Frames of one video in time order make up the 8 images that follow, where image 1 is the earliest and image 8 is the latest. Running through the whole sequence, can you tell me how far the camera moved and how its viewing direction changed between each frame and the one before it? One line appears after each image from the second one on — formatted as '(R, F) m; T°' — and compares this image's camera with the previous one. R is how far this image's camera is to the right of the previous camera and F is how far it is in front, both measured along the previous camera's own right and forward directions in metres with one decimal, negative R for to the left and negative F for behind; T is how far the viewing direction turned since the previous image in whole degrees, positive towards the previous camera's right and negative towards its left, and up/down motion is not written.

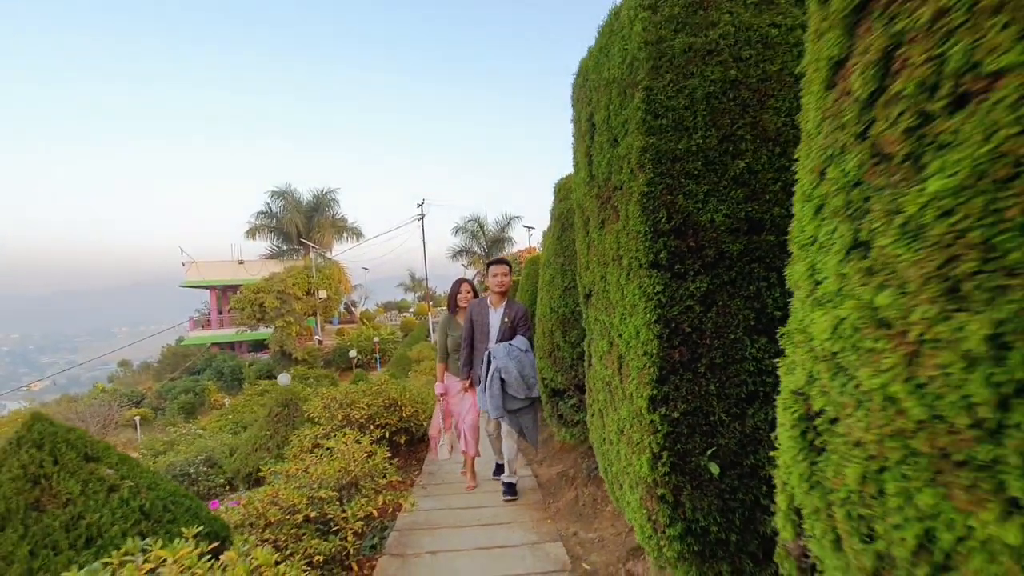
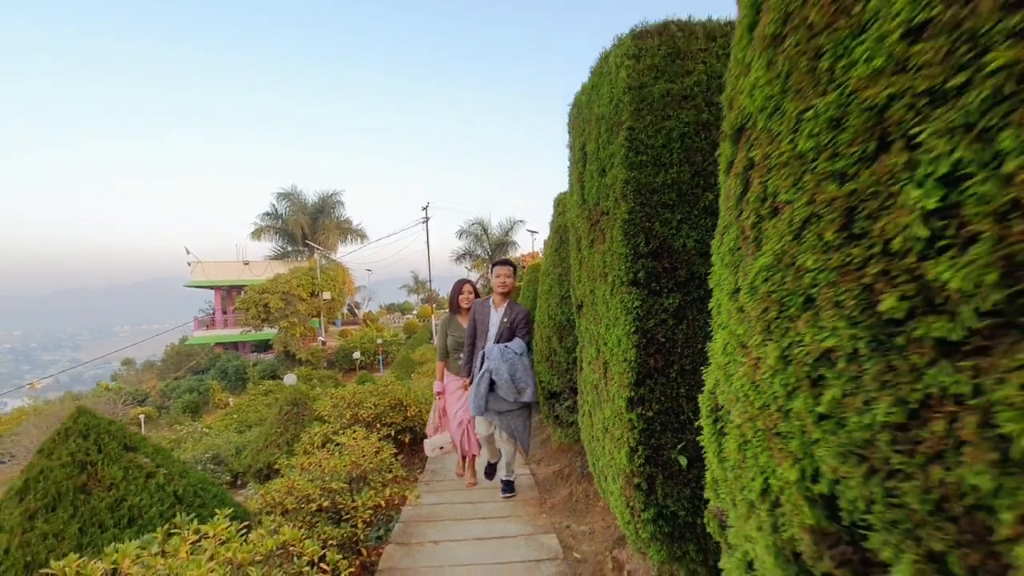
(0.0, -0.3) m; 0°
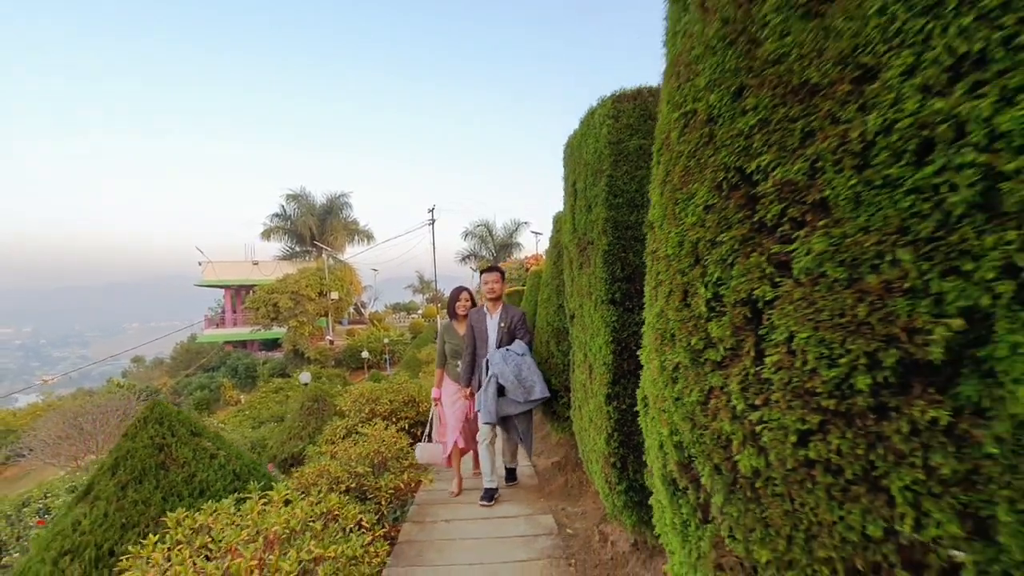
(0.0, -0.5) m; -1°
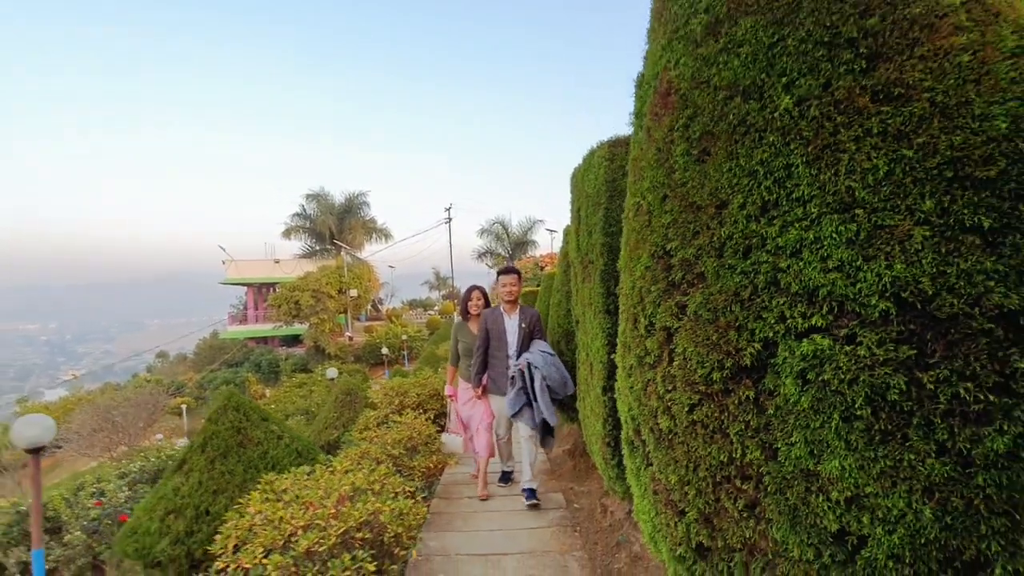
(0.0, -0.6) m; -2°
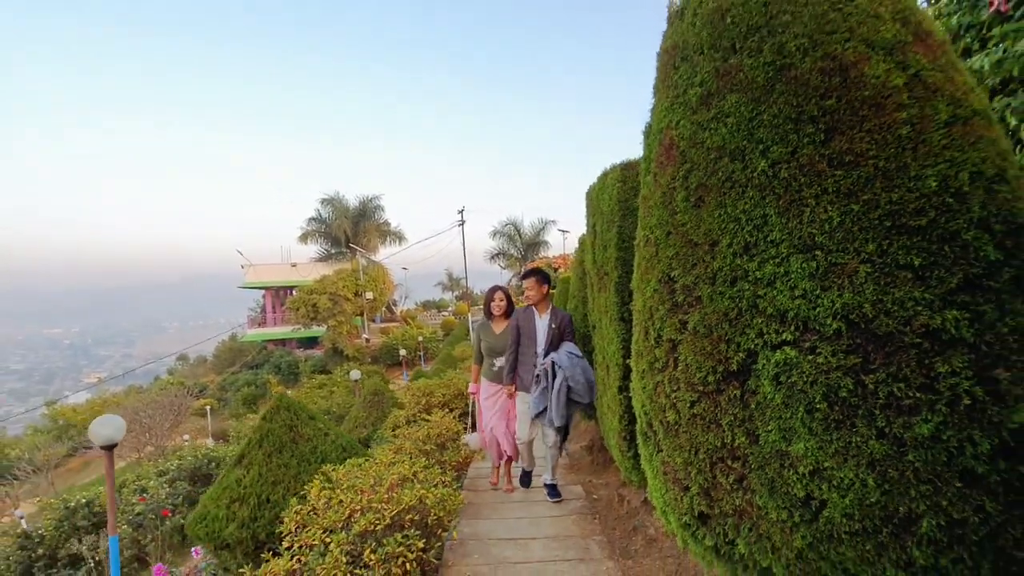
(-0.1, -0.4) m; -1°
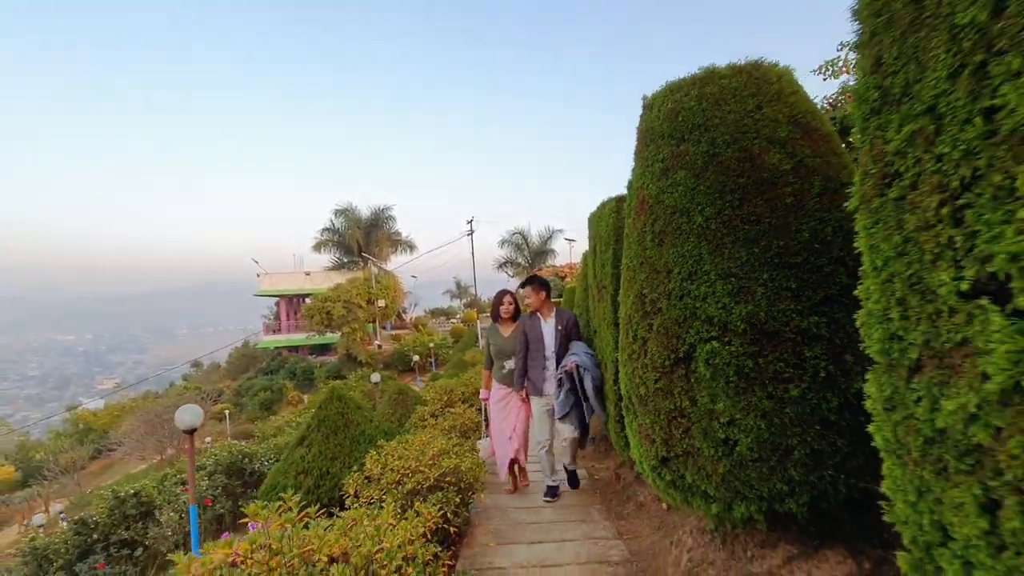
(-0.1, -0.8) m; -1°
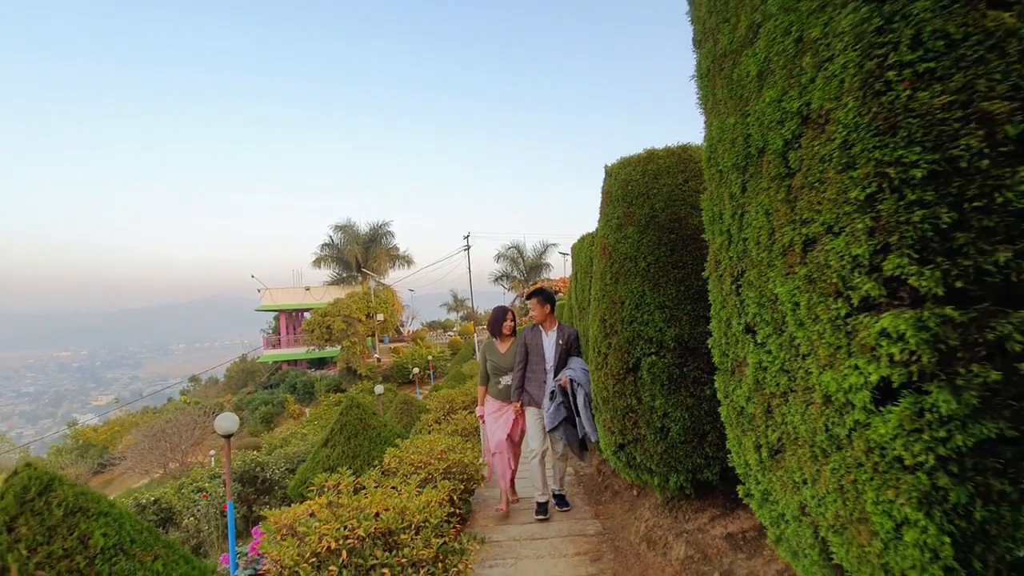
(0.0, -0.8) m; 0°
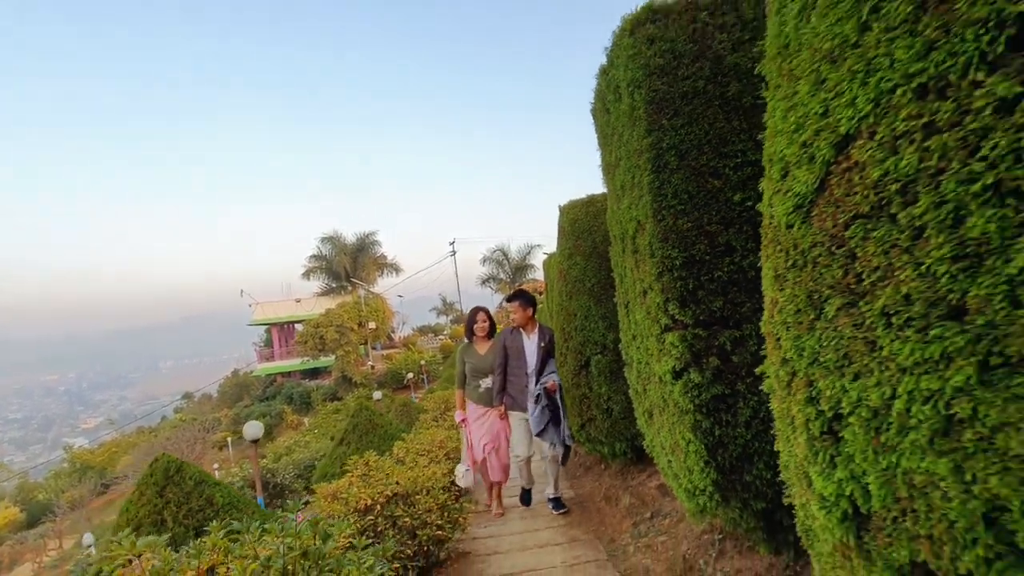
(+0.1, -1.0) m; +1°
